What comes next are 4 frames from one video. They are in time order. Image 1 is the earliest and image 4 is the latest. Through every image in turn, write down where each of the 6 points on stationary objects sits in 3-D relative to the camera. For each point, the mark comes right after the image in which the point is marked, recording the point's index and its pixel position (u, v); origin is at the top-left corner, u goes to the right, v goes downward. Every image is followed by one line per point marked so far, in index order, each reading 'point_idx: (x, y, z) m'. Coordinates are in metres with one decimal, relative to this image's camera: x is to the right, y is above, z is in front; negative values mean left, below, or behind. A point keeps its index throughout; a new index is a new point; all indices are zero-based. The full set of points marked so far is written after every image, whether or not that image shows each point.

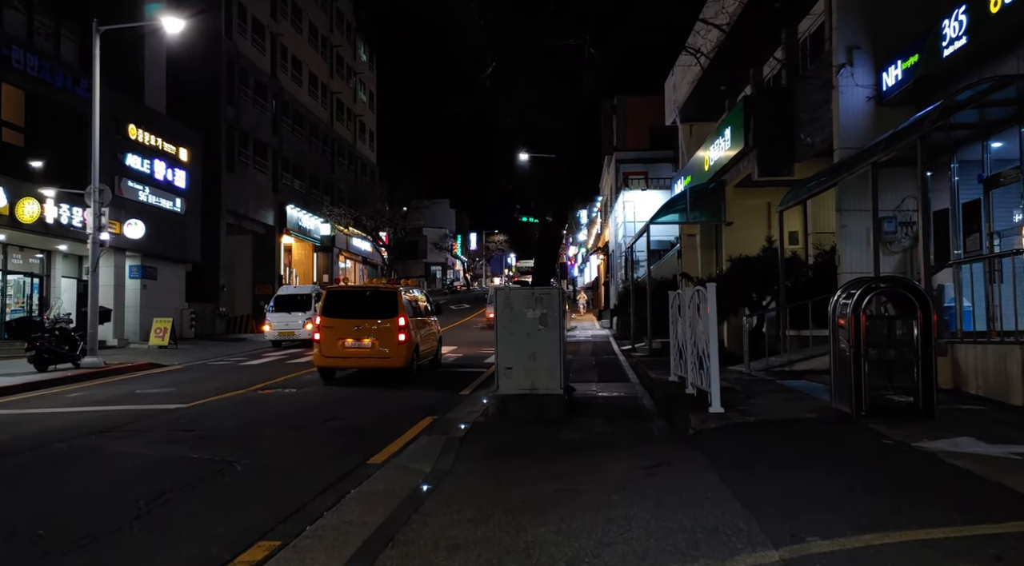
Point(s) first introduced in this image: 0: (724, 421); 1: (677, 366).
0: (+2.1, -1.4, +7.8) m
1: (+2.3, -1.2, +11.1) m
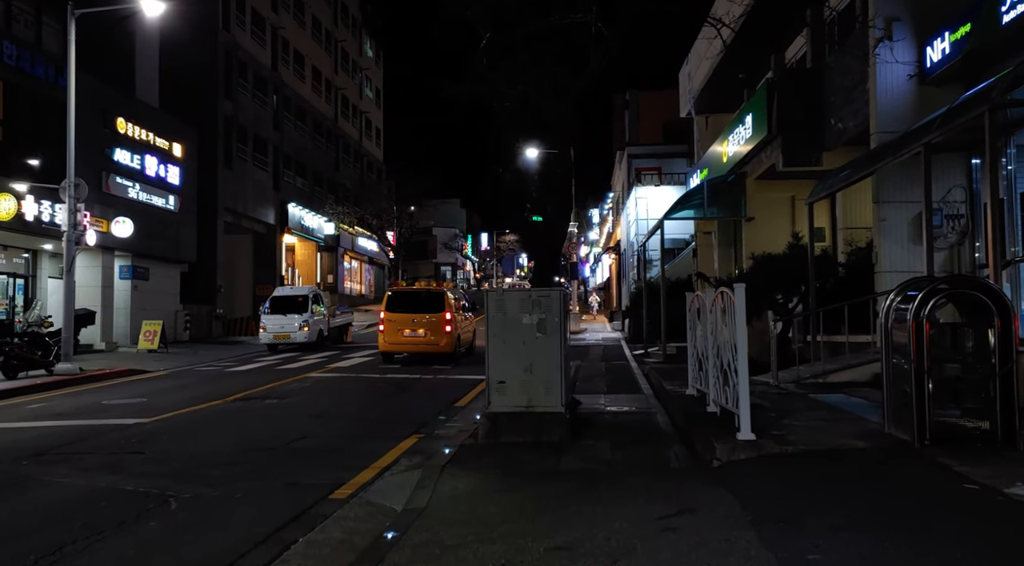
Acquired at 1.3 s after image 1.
0: (+2.0, -1.4, +6.5) m
1: (+2.3, -1.2, +9.8) m
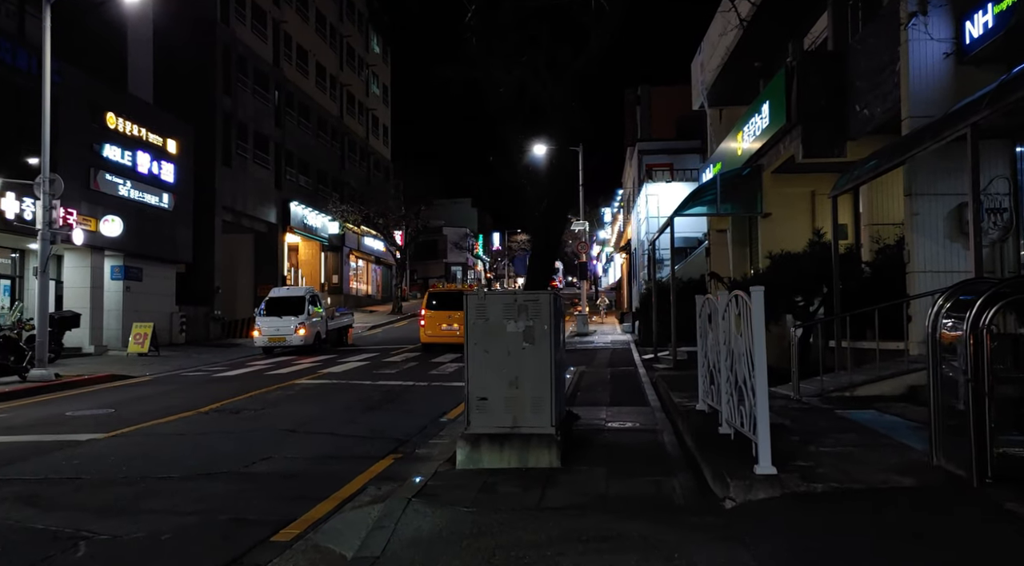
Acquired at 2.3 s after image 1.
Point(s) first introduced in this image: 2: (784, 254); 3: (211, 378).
0: (+1.8, -1.4, +5.4) m
1: (+2.2, -1.2, +8.6) m
2: (+4.5, +0.5, +13.0) m
3: (-7.1, -2.3, +18.4) m
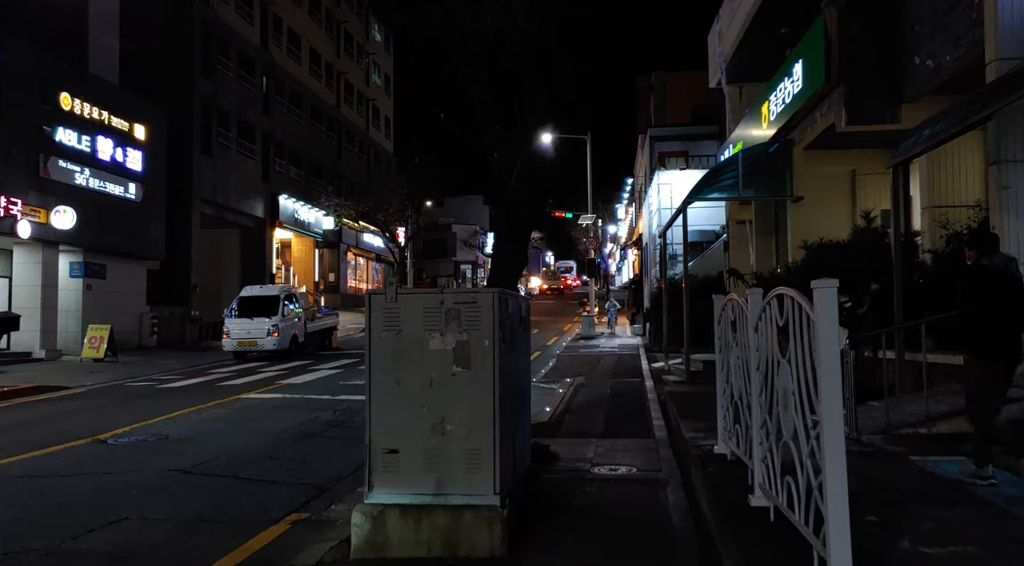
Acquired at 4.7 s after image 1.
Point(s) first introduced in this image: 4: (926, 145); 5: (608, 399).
0: (+1.3, -1.4, +2.9) m
1: (+1.7, -1.2, +6.2) m
2: (+4.2, +0.5, +10.4) m
3: (-7.3, -2.2, +16.1) m
4: (+4.7, +1.6, +8.5) m
5: (+1.5, -1.8, +12.1) m
